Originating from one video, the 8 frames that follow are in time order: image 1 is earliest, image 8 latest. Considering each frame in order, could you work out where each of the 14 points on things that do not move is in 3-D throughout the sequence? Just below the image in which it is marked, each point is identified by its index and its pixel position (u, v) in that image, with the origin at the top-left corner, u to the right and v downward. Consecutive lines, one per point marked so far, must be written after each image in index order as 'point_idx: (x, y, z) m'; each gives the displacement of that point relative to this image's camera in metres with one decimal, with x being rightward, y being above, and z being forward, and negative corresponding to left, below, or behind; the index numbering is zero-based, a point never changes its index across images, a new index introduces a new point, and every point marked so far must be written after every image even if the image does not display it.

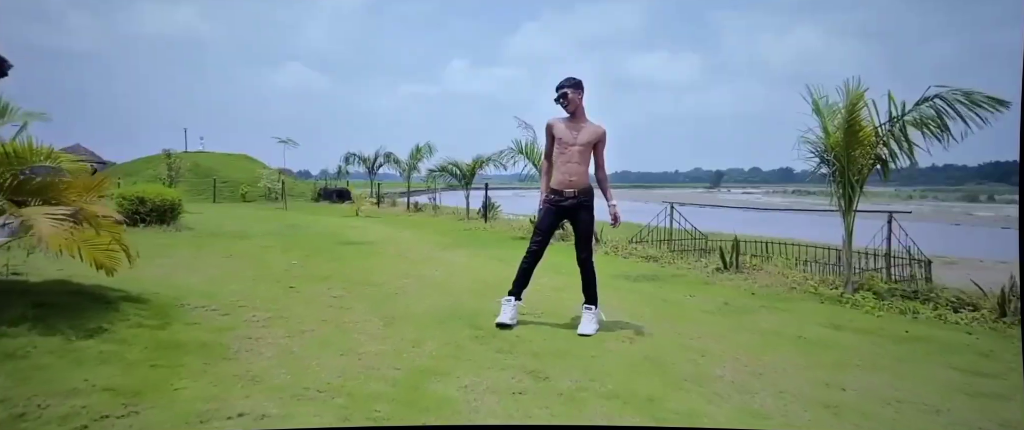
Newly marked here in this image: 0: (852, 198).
0: (+2.9, +0.2, +4.6) m
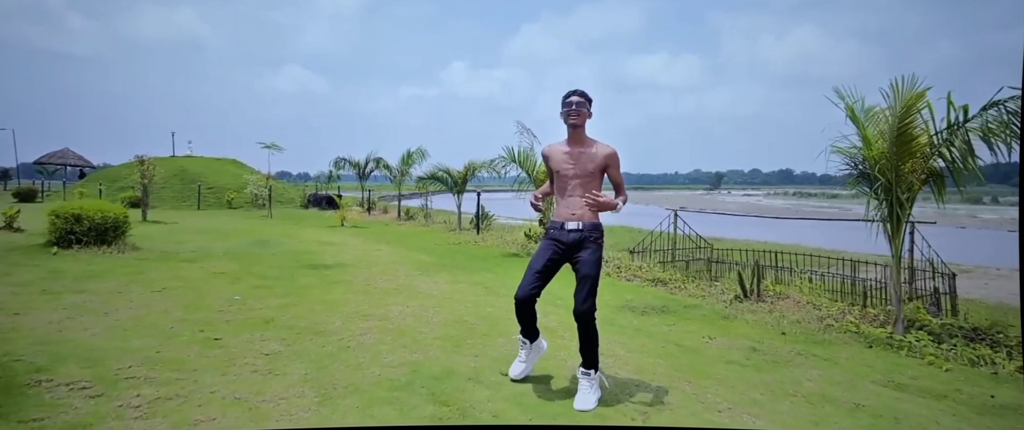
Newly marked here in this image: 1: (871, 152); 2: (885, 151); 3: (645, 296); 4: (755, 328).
0: (+2.8, 0.0, +3.9) m
1: (+2.6, +0.5, +3.9) m
2: (+2.7, +0.4, +3.8) m
3: (+1.2, -0.7, +4.7) m
4: (+1.8, -0.8, +4.0) m
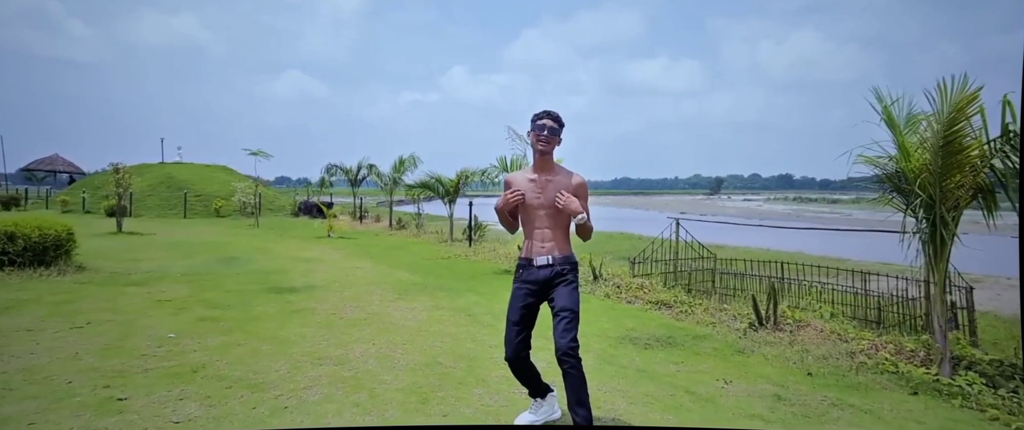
0: (+2.7, -0.1, +3.3) m
1: (+2.5, +0.3, +3.4) m
2: (+2.6, +0.3, +3.3) m
3: (+1.1, -0.9, +4.2) m
4: (+1.7, -1.0, +3.4) m
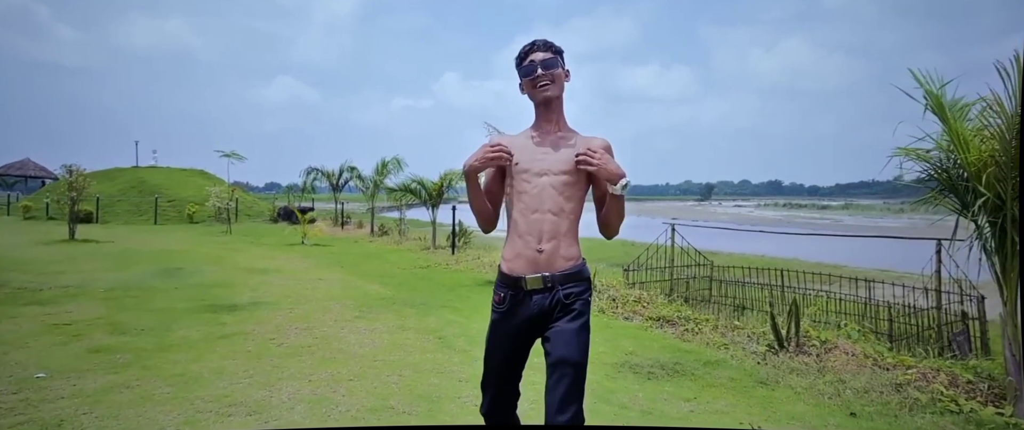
0: (+2.6, -0.2, +2.7) m
1: (+2.4, +0.3, +2.8) m
2: (+2.4, +0.3, +2.7) m
3: (+0.9, -0.9, +3.6) m
4: (+1.6, -1.0, +2.8) m
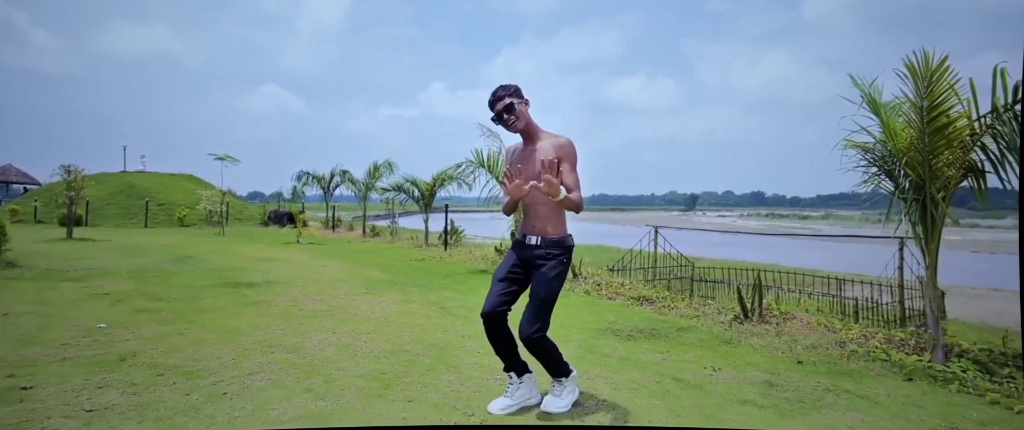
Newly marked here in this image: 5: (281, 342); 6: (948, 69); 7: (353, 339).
0: (+2.6, 0.0, +3.2) m
1: (+2.4, +0.4, +3.3) m
2: (+2.4, +0.4, +3.2) m
3: (+0.9, -0.8, +4.0) m
4: (+1.6, -0.9, +3.3) m
5: (-1.2, -0.6, +2.7) m
6: (+2.5, +0.8, +3.0) m
7: (-0.8, -0.7, +2.8) m
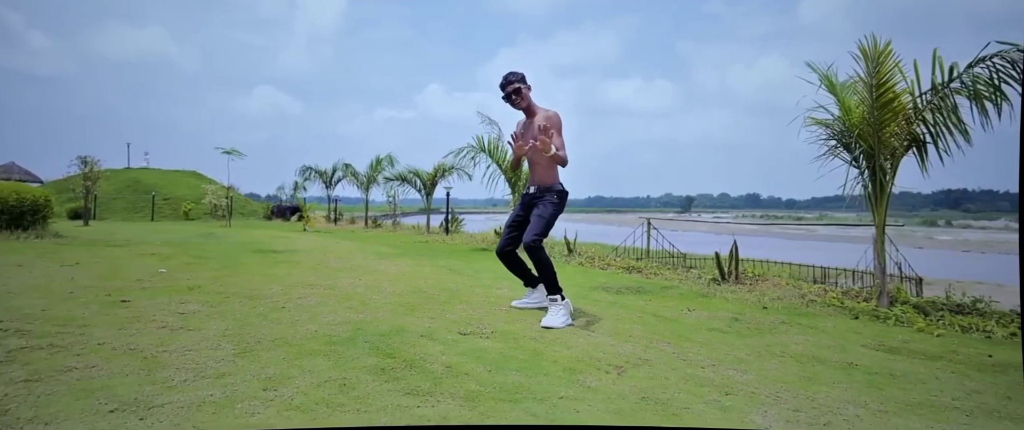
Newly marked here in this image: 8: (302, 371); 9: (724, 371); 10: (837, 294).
0: (+2.6, +0.2, +3.7) m
1: (+2.4, +0.7, +3.8) m
2: (+2.4, +0.7, +3.7) m
3: (+0.9, -0.5, +4.5) m
4: (+1.6, -0.6, +3.7) m
5: (-1.1, -0.4, +3.1) m
6: (+2.5, +1.1, +3.5) m
7: (-0.8, -0.4, +3.3) m
8: (-0.7, -0.5, +1.8) m
9: (+0.9, -0.6, +2.2) m
10: (+2.4, -0.6, +3.9) m
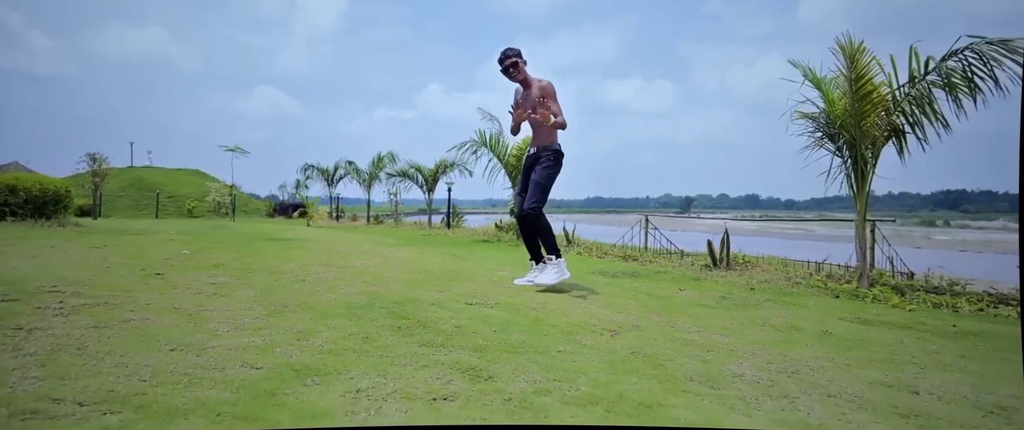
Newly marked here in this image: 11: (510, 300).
0: (+2.6, +0.3, +3.9) m
1: (+2.4, +0.8, +4.0) m
2: (+2.4, +0.8, +3.9) m
3: (+0.9, -0.4, +4.7) m
4: (+1.6, -0.5, +3.9) m
5: (-1.1, -0.3, +3.3) m
6: (+2.5, +1.1, +3.7) m
7: (-0.8, -0.3, +3.5) m
8: (-0.7, -0.4, +2.0) m
9: (+0.9, -0.5, +2.4) m
10: (+2.4, -0.5, +4.1) m
11: (0.0, -0.4, +2.7) m
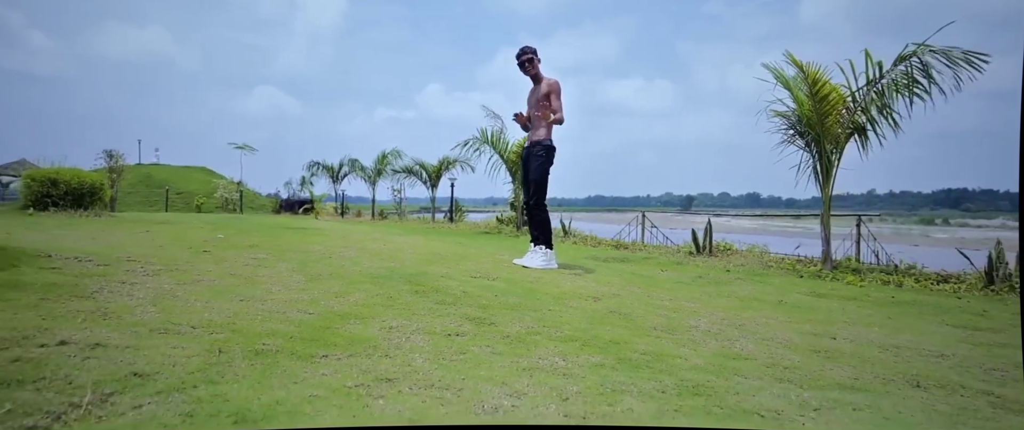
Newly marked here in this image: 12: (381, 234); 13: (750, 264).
0: (+2.6, +0.4, +4.3) m
1: (+2.4, +0.9, +4.4) m
2: (+2.4, +0.9, +4.3) m
3: (+0.9, -0.4, +5.1) m
4: (+1.6, -0.4, +4.4) m
5: (-1.1, -0.2, +3.7) m
6: (+2.5, +1.2, +4.1) m
7: (-0.8, -0.2, +3.9) m
8: (-0.7, -0.3, +2.4) m
9: (+0.9, -0.5, +2.8) m
10: (+2.4, -0.4, +4.5) m
11: (0.0, -0.4, +3.1) m
12: (-1.3, -0.2, +5.5) m
13: (+2.0, -0.4, +4.5) m
